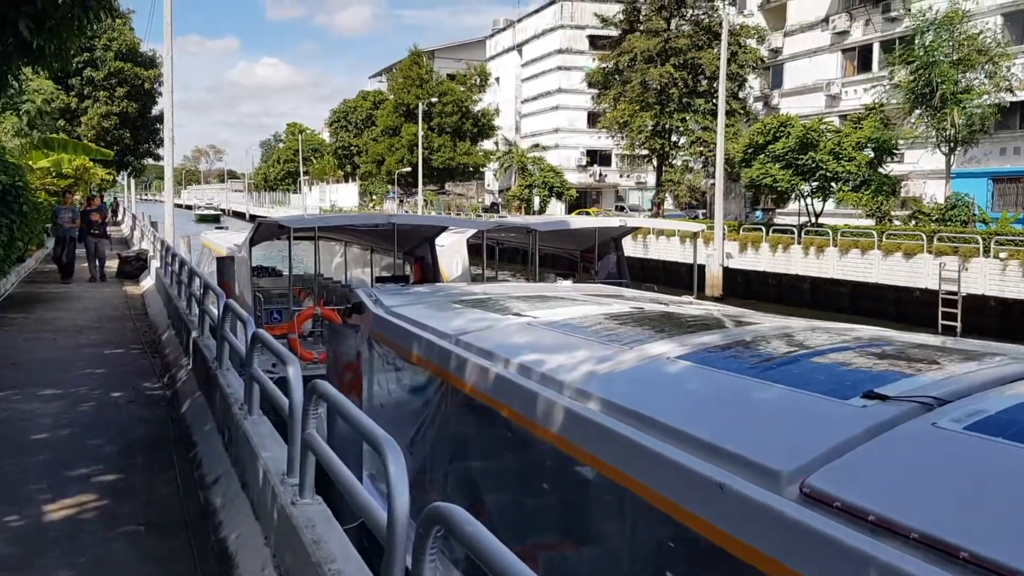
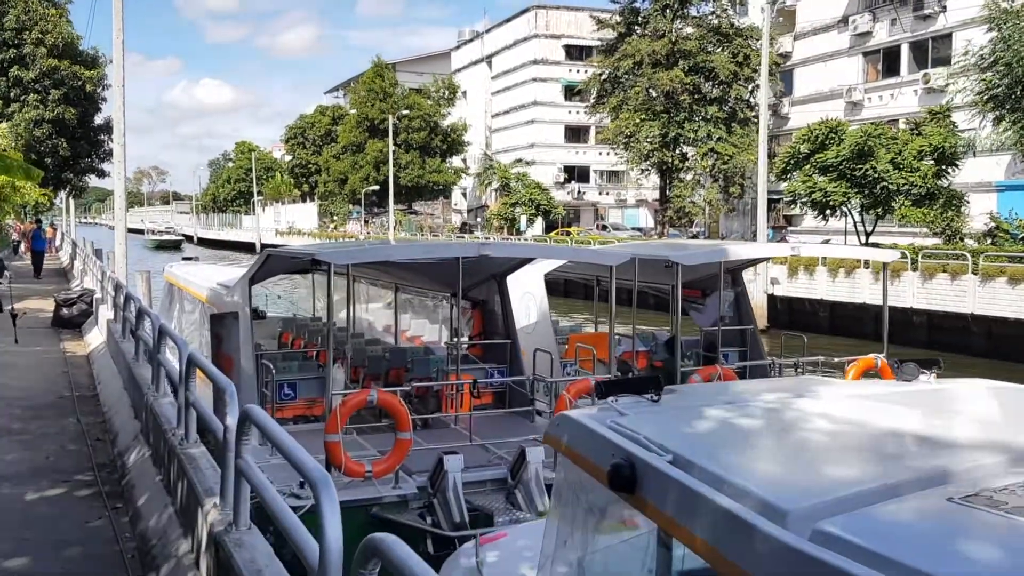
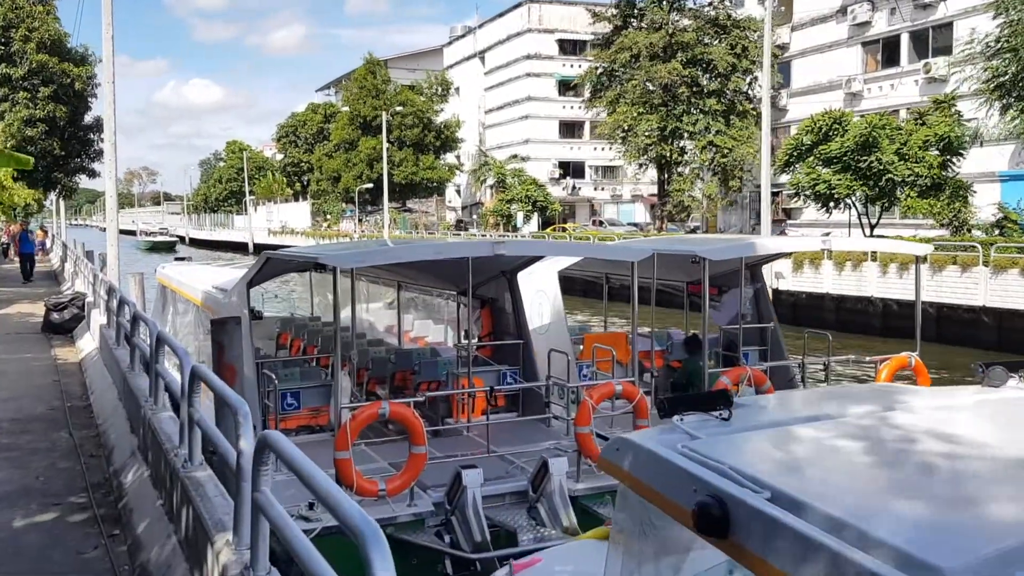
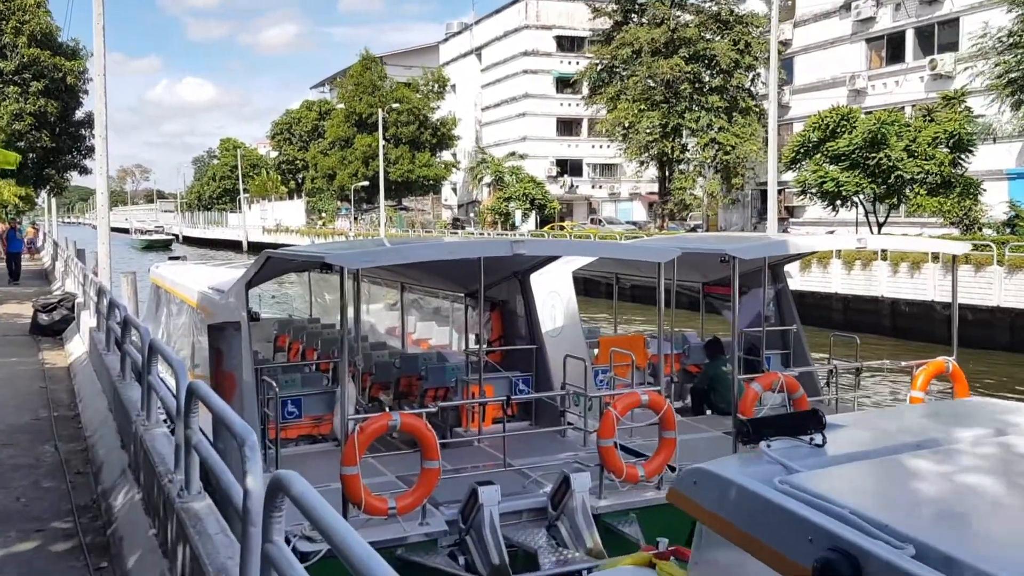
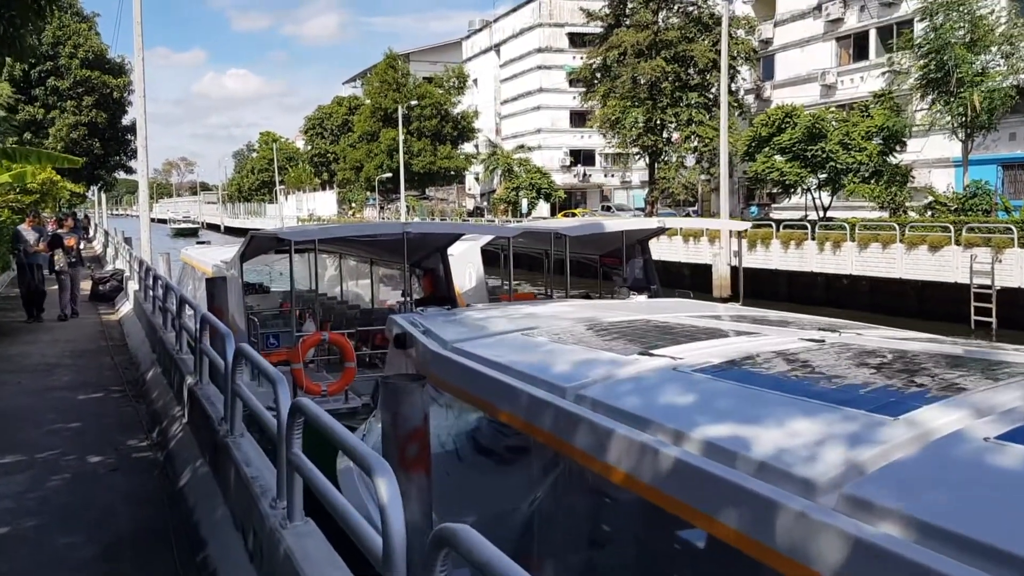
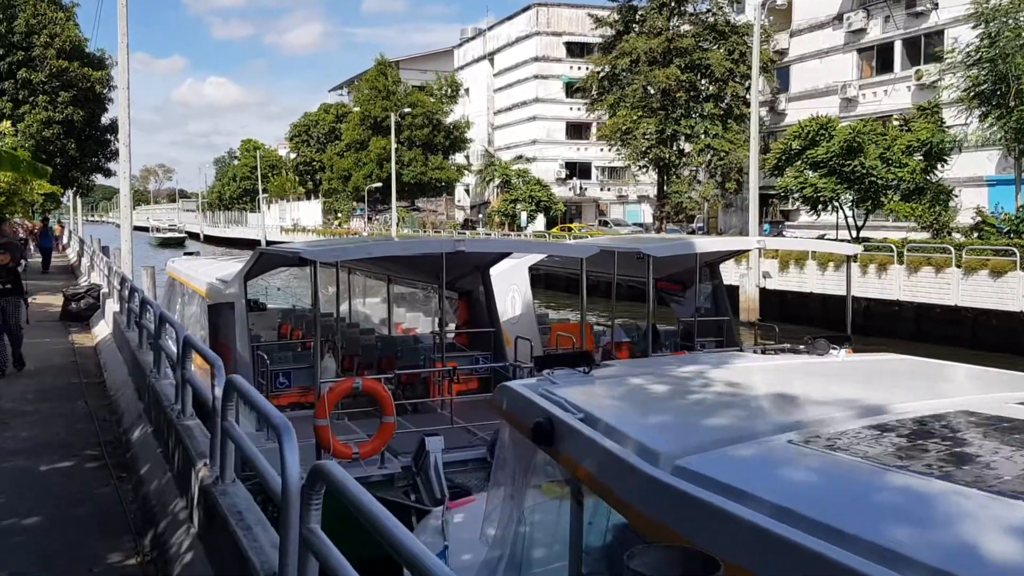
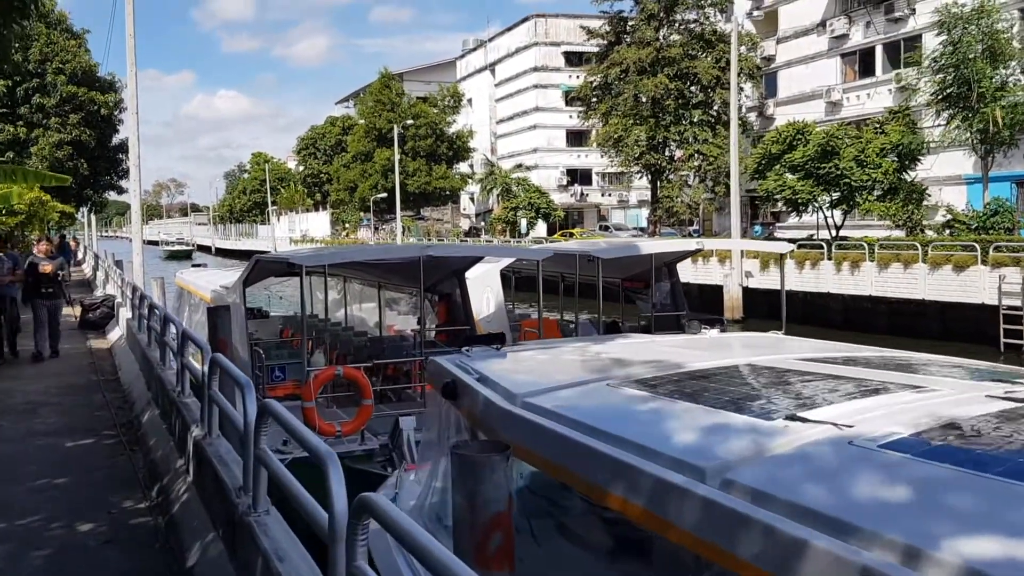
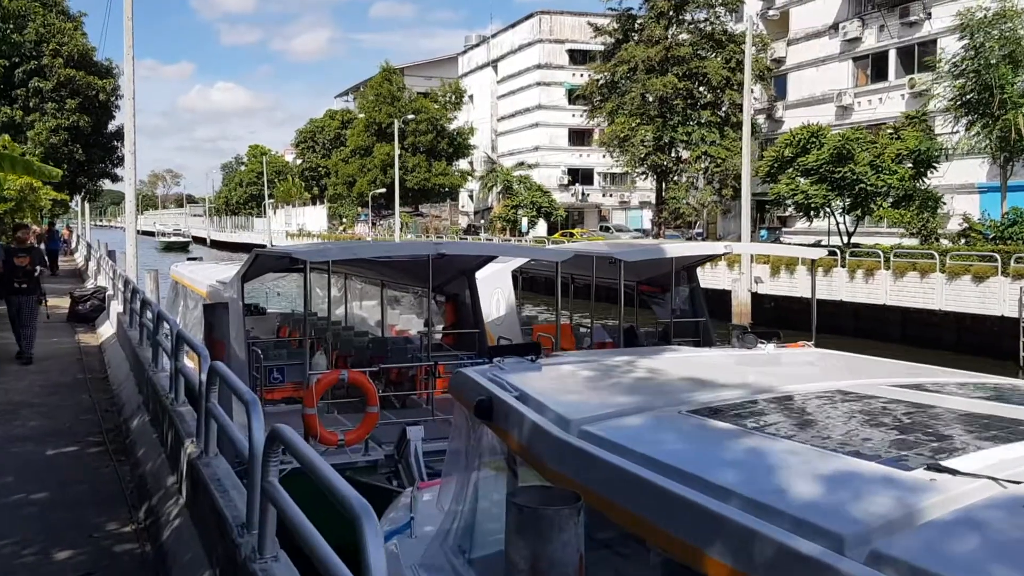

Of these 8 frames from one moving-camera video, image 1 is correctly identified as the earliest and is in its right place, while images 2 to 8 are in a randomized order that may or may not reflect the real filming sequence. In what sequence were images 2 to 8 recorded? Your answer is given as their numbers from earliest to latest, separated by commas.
5, 7, 8, 6, 2, 3, 4
